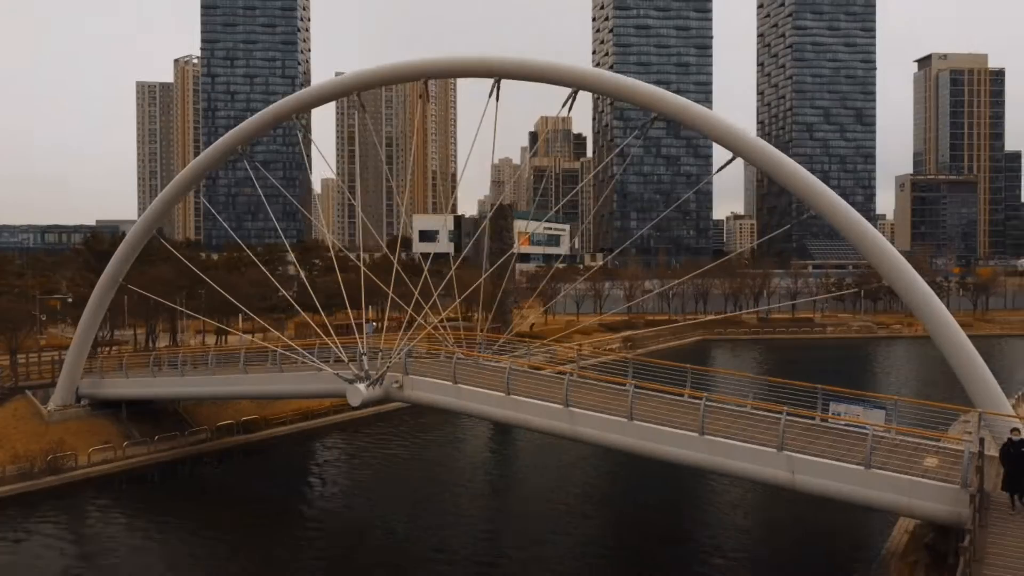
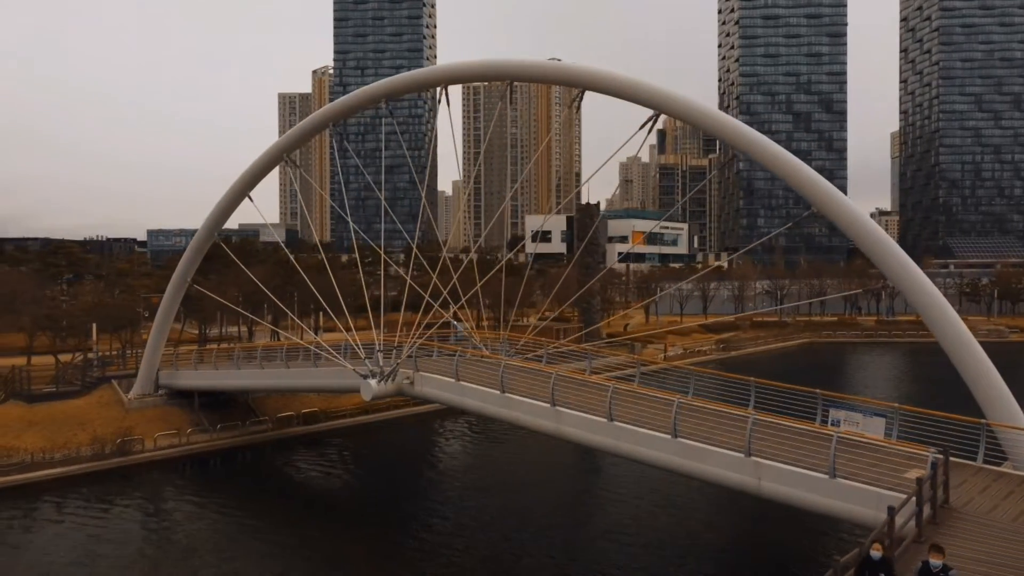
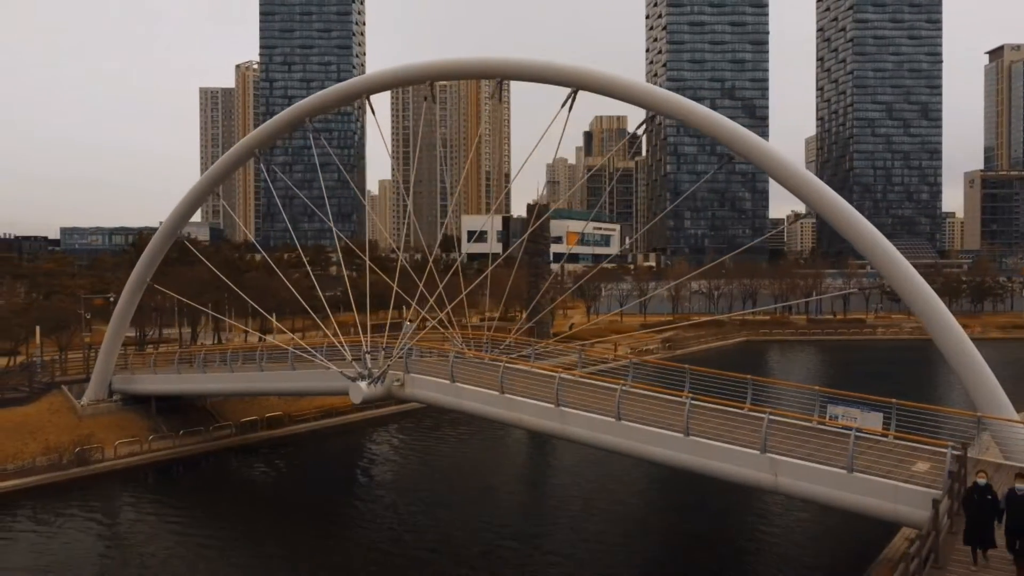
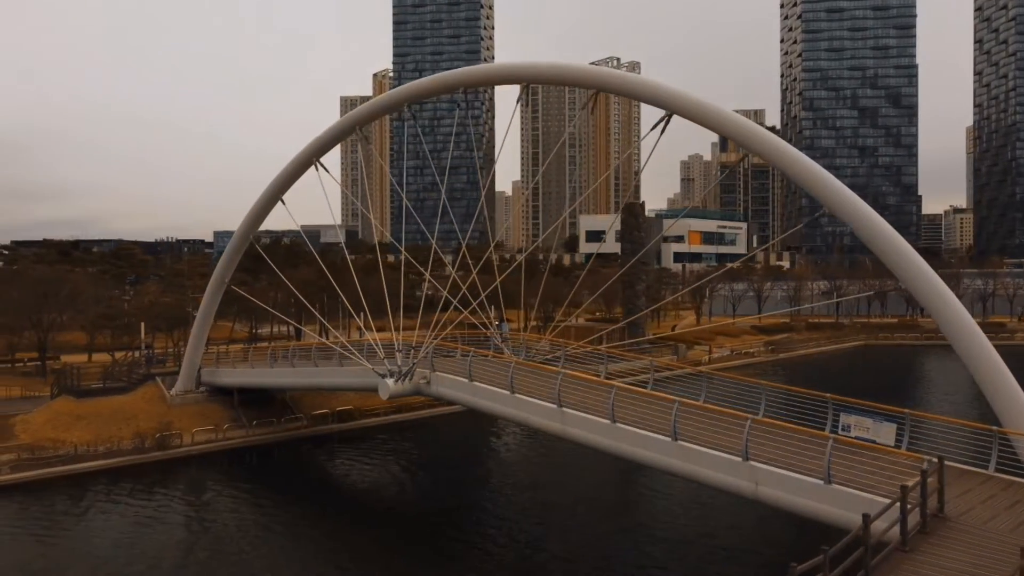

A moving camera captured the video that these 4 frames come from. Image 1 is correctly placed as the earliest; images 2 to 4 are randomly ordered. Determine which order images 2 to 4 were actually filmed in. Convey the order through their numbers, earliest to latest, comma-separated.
3, 2, 4
